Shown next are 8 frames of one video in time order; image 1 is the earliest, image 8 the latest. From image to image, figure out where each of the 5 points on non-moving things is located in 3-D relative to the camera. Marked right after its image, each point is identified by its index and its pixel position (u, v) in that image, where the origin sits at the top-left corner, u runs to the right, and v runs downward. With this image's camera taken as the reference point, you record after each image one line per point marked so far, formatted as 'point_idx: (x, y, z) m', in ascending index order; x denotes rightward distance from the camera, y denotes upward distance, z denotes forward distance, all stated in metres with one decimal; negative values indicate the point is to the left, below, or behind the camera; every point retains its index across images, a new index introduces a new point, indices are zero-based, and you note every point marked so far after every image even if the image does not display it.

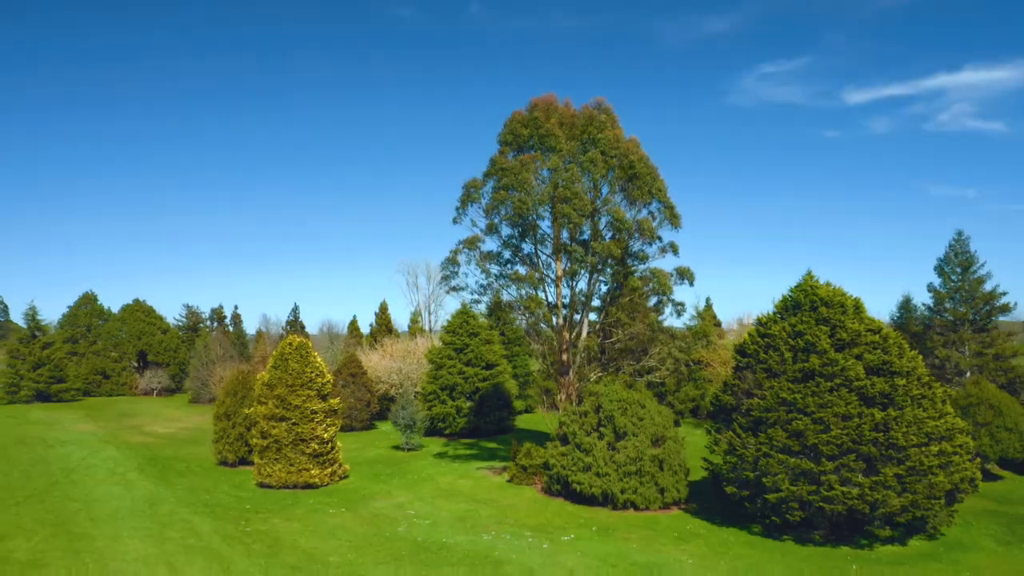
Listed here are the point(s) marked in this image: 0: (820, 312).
0: (+9.2, -0.7, +18.8) m
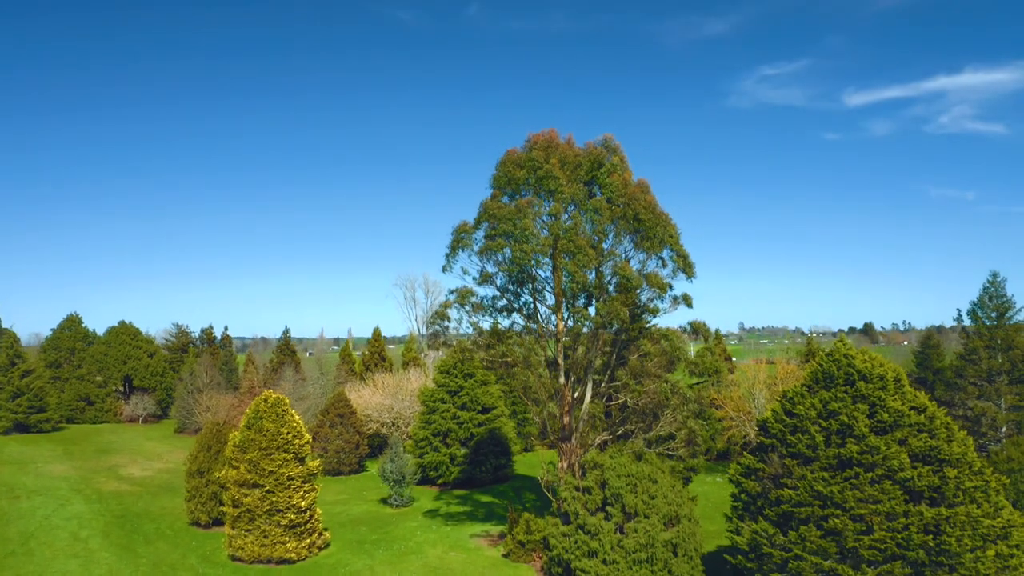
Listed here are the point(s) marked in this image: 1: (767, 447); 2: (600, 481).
0: (+9.0, -2.6, +16.6) m
1: (+7.1, -4.4, +17.5) m
2: (+2.7, -6.0, +19.7) m
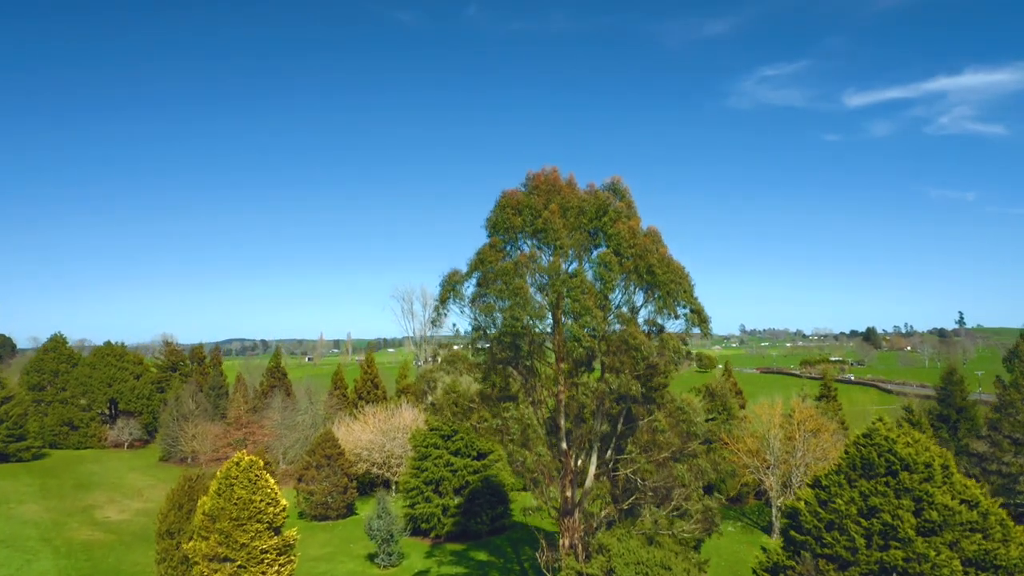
0: (+8.9, -4.4, +14.5) m
1: (+6.9, -6.2, +15.4) m
2: (+2.6, -7.8, +17.7) m
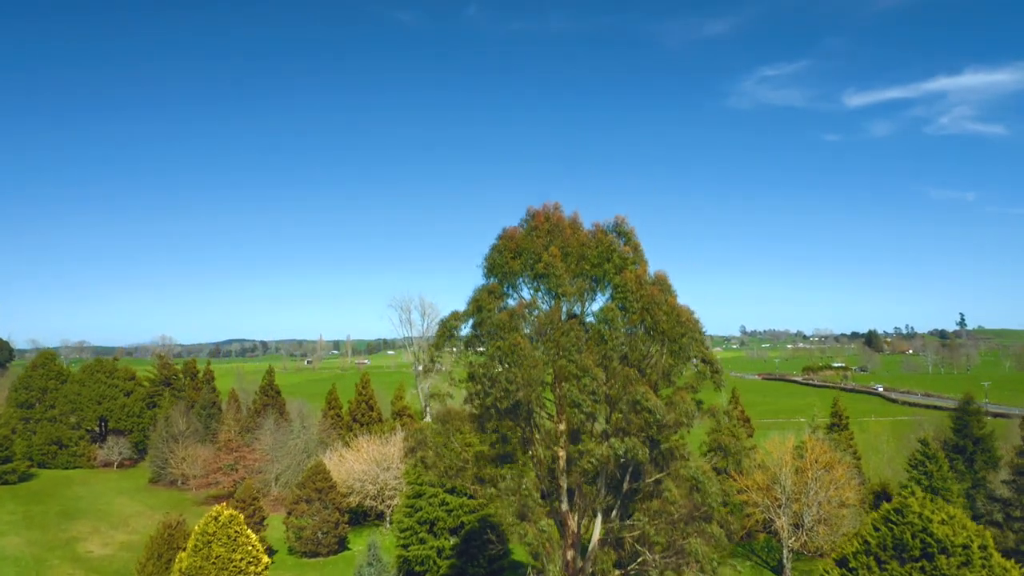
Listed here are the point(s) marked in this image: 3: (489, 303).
0: (+8.8, -5.8, +13.1) m
1: (+6.8, -7.5, +14.0) m
2: (+2.5, -9.2, +16.3) m
3: (-0.6, -0.4, +17.8) m
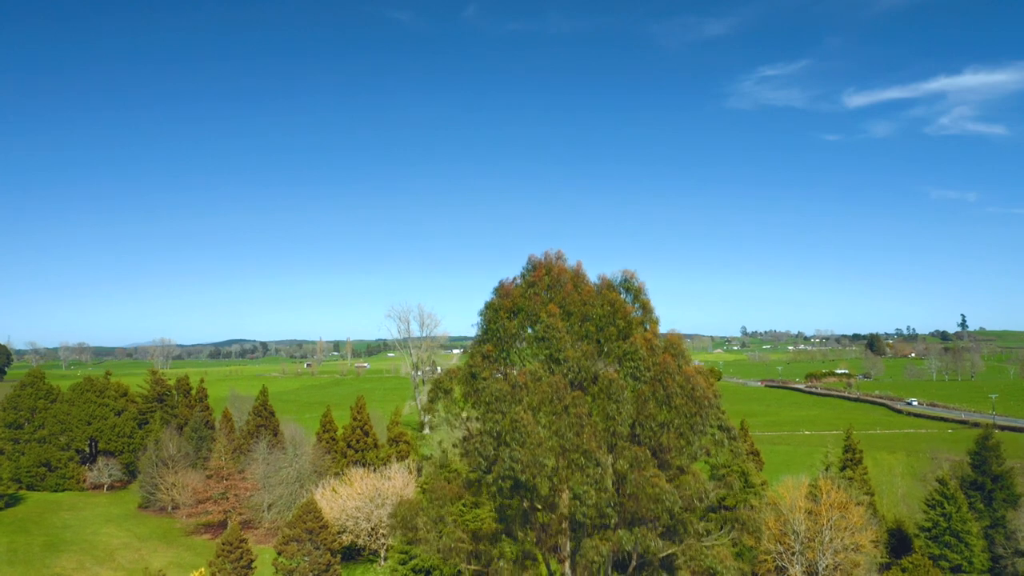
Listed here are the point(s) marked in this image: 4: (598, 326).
0: (+8.8, -7.3, +11.7) m
1: (+6.8, -9.1, +12.7) m
2: (+2.5, -10.7, +14.9) m
3: (-0.6, -1.9, +16.5) m
4: (+2.2, -0.9, +16.0) m
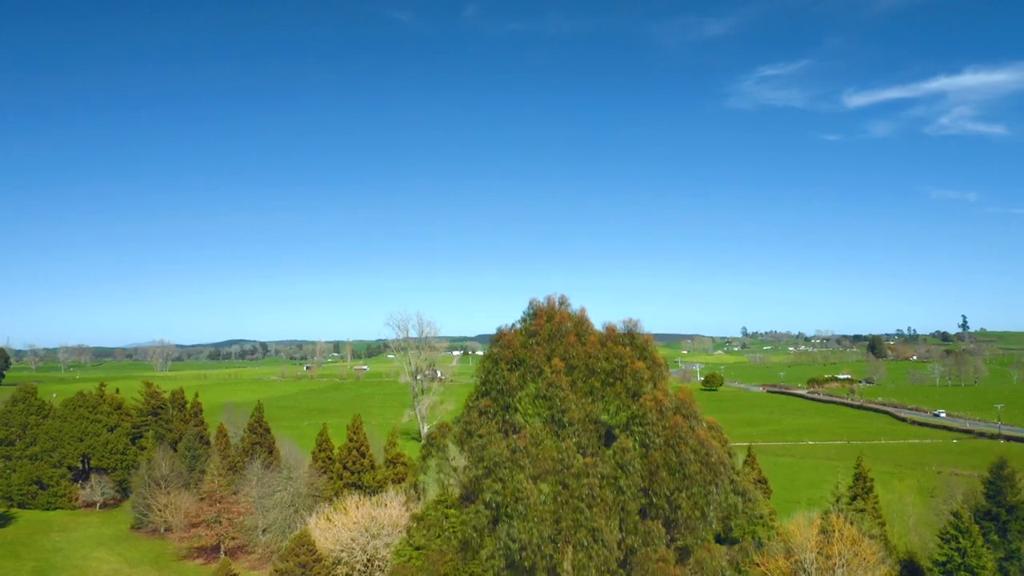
0: (+8.8, -8.5, +10.7) m
1: (+6.8, -10.3, +11.7) m
2: (+2.5, -11.9, +13.9) m
3: (-0.7, -3.2, +15.5) m
4: (+2.1, -2.2, +15.0) m
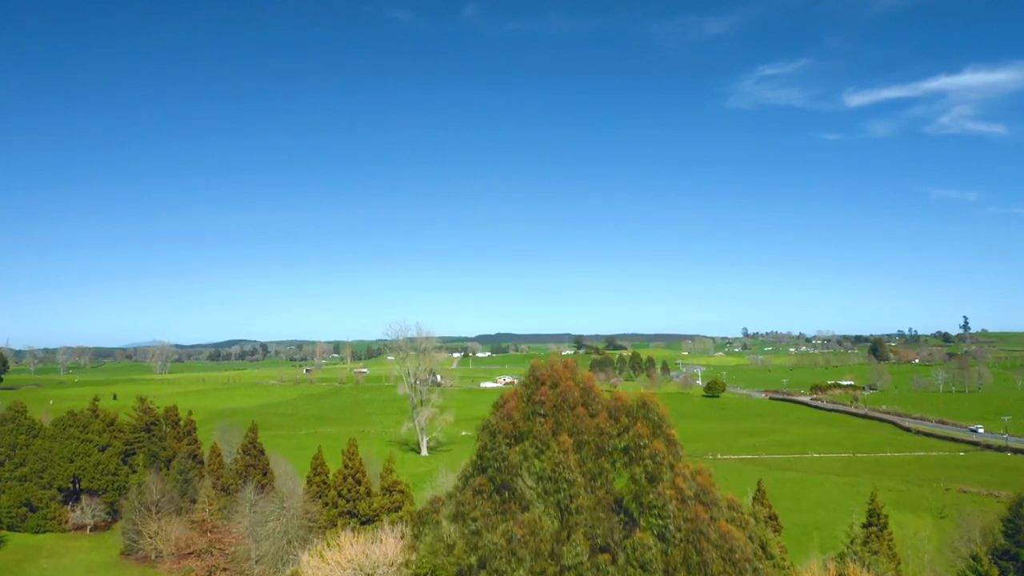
0: (+8.8, -10.0, +9.5) m
1: (+6.8, -11.7, +10.4) m
2: (+2.5, -13.4, +12.6) m
3: (-0.7, -4.6, +14.2) m
4: (+2.1, -3.6, +13.8) m
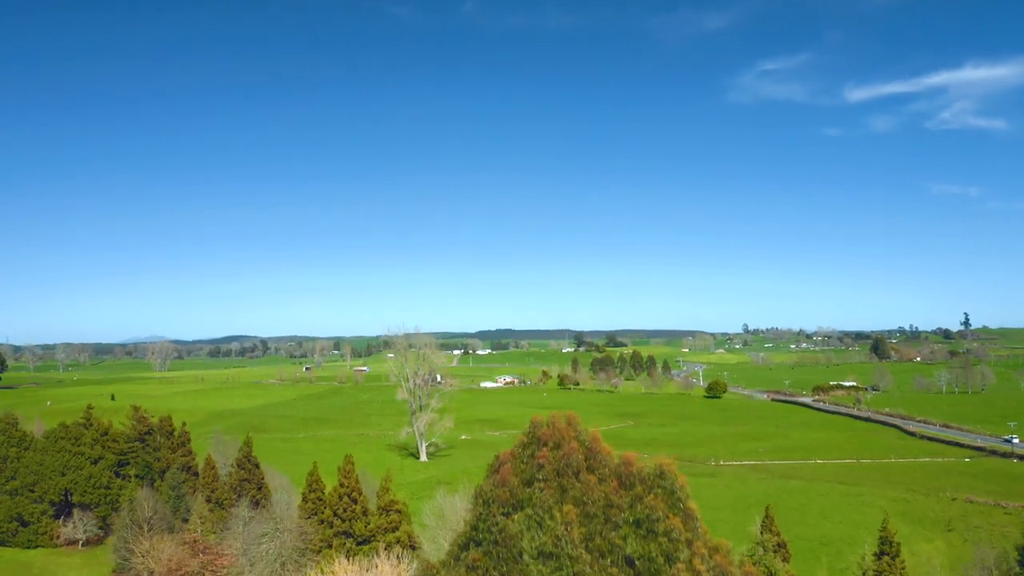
0: (+8.7, -11.1, +8.4) m
1: (+6.8, -12.8, +9.3) m
2: (+2.5, -14.5, +11.6) m
3: (-0.7, -5.7, +13.1) m
4: (+2.1, -4.7, +12.7) m
